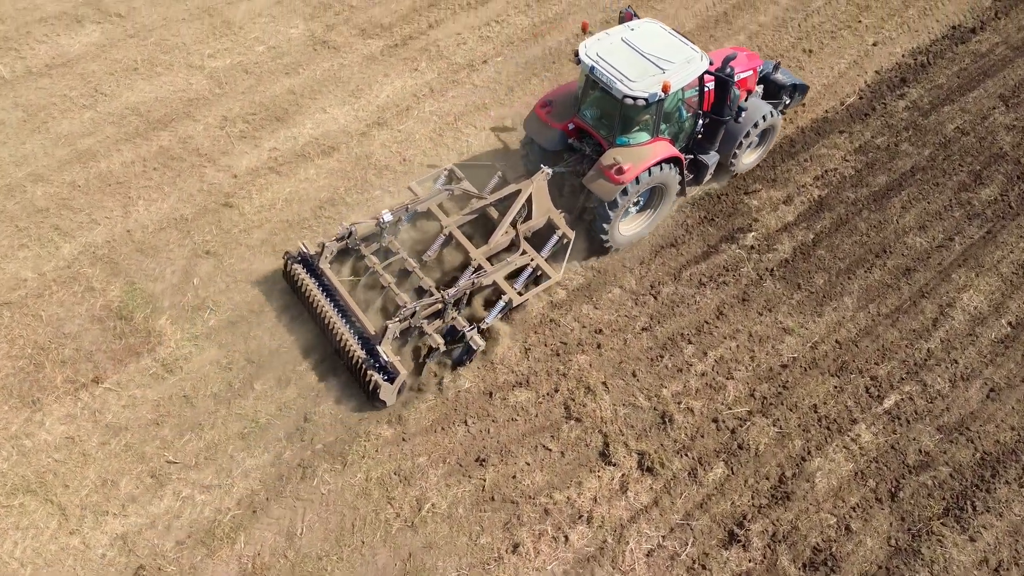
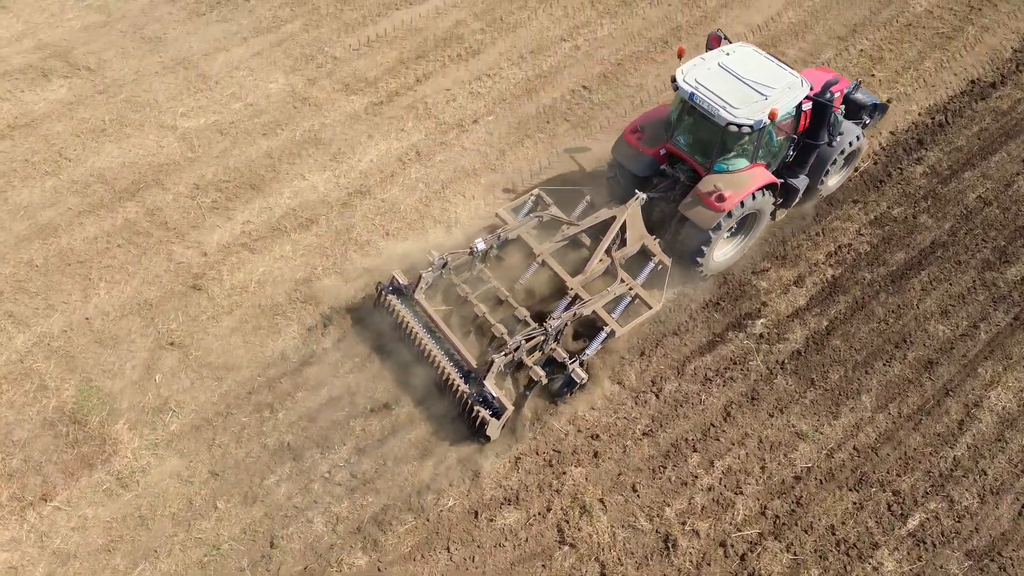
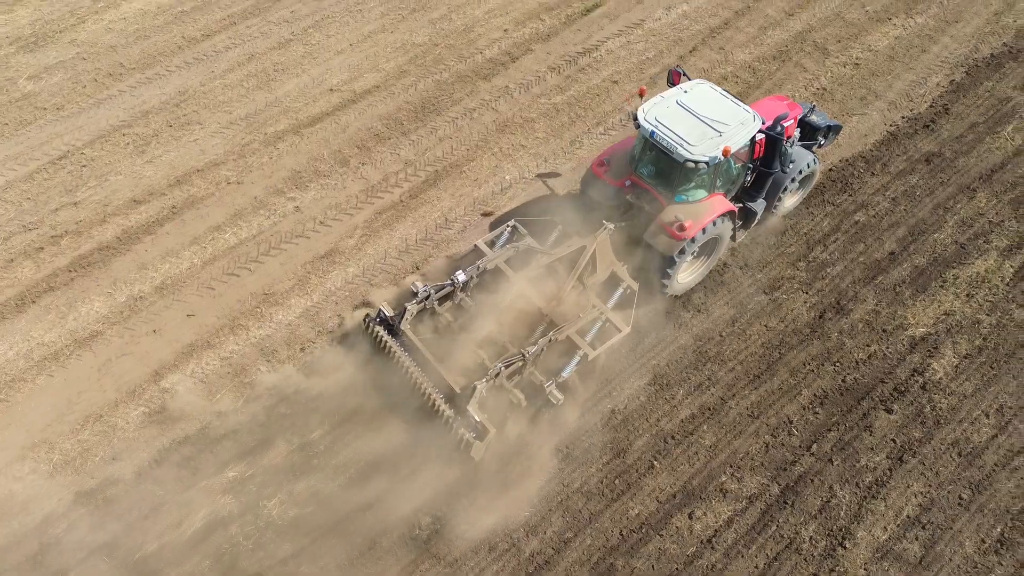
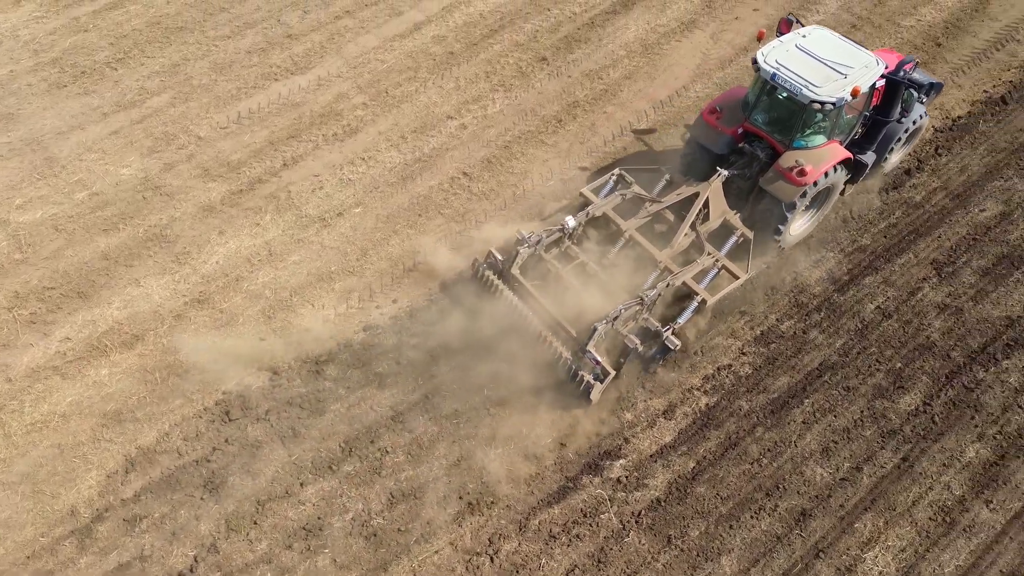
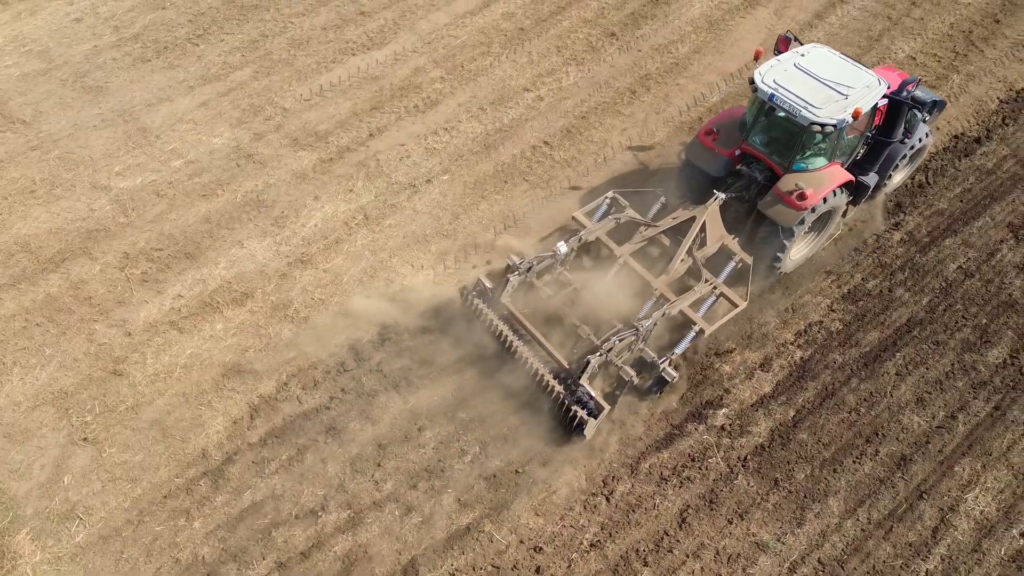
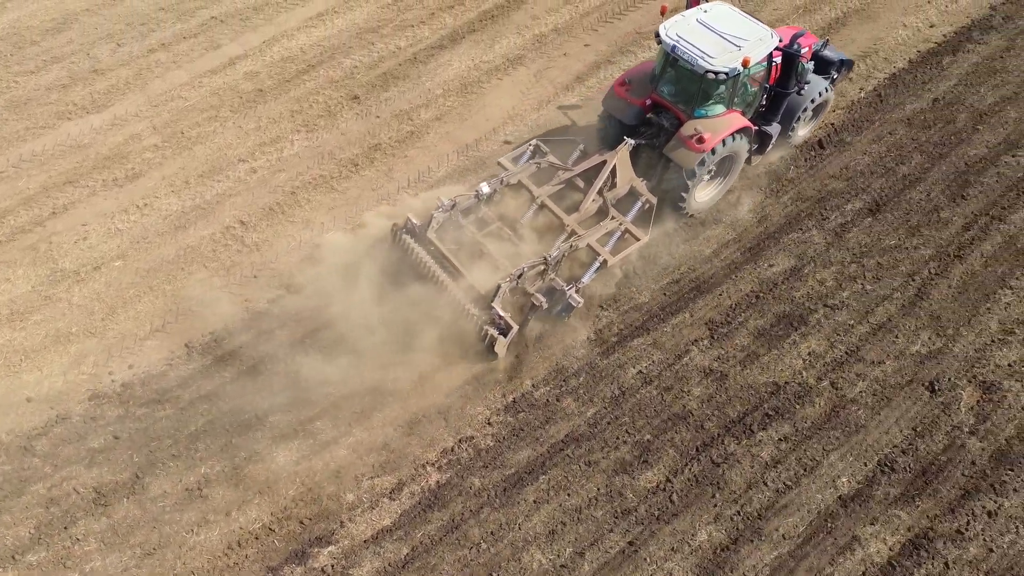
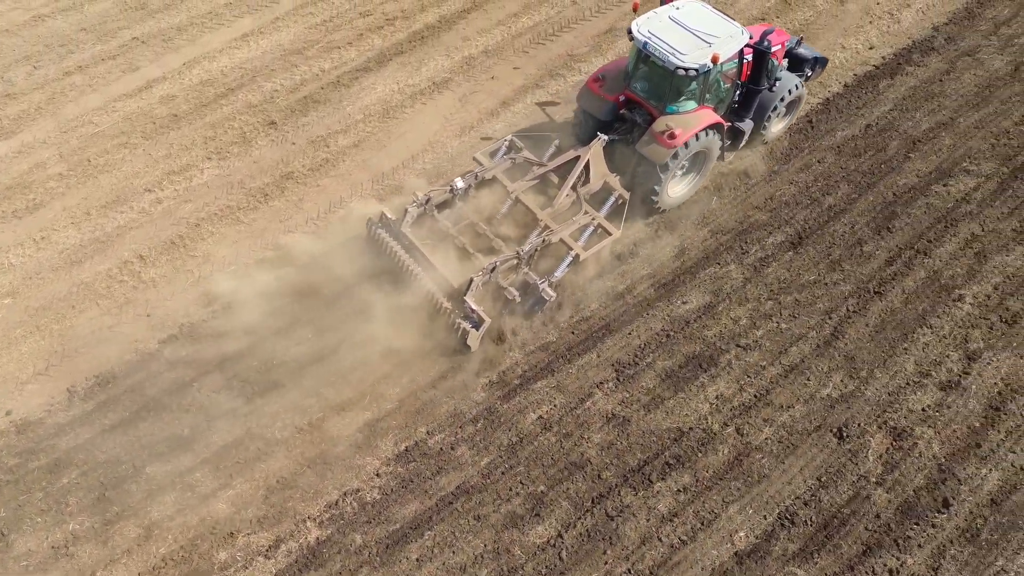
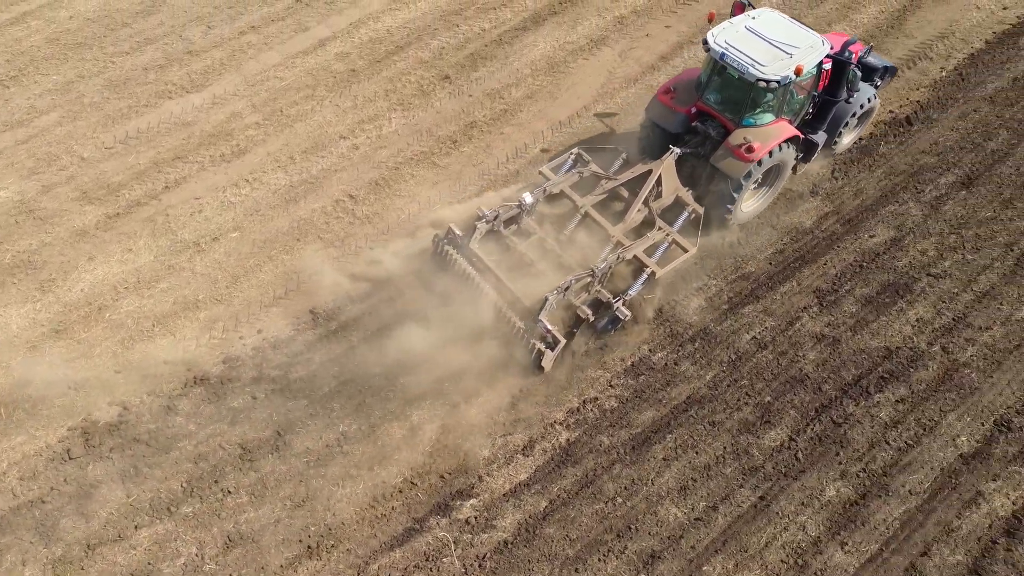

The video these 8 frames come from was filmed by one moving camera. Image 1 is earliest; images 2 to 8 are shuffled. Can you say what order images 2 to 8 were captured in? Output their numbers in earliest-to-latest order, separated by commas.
2, 5, 4, 8, 6, 7, 3
